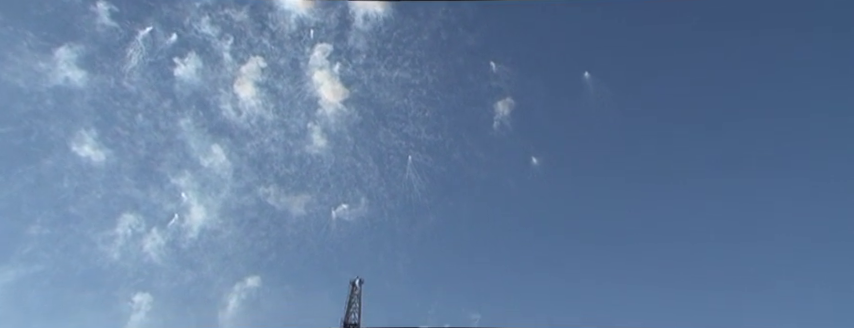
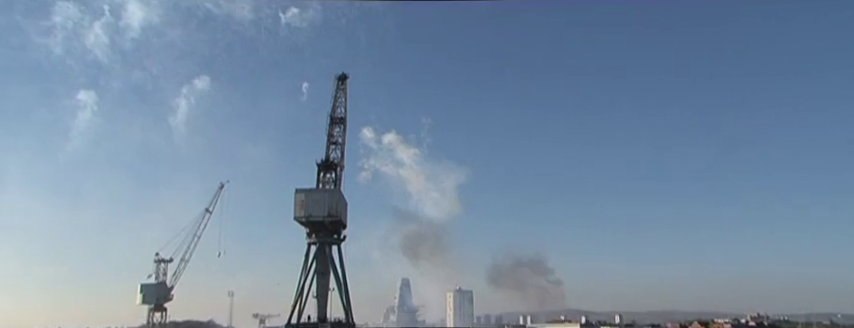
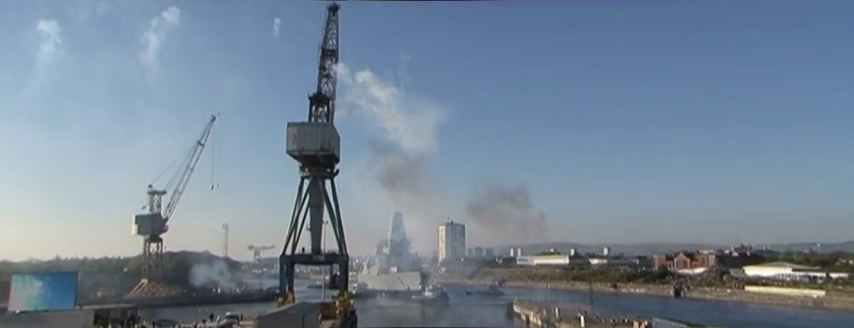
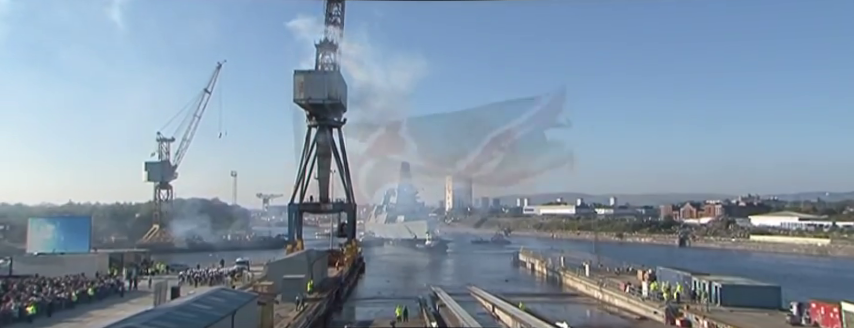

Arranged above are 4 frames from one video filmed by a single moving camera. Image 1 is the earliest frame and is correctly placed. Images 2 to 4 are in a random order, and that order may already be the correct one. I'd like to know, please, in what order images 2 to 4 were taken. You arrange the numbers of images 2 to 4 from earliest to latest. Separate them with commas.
2, 3, 4
